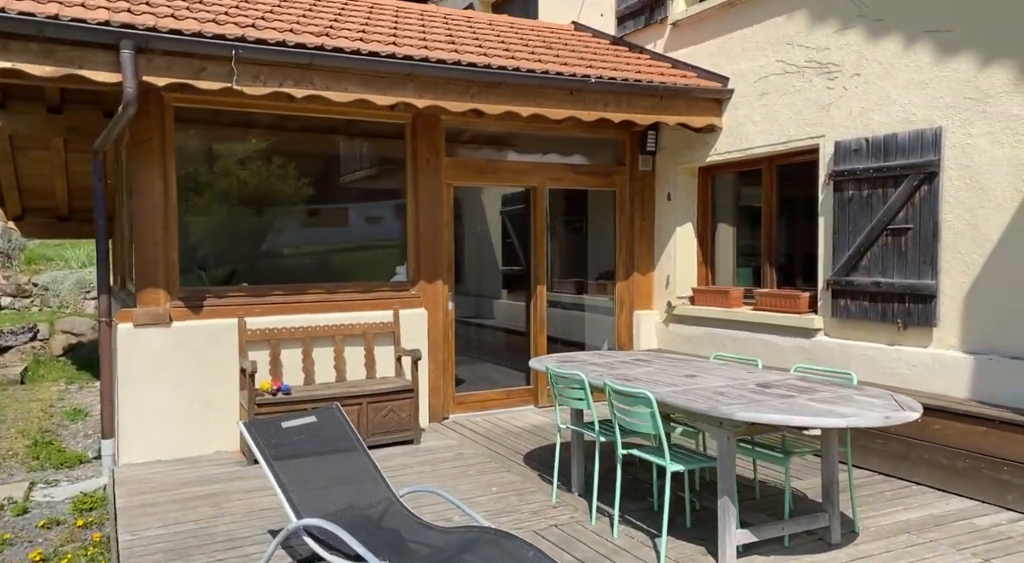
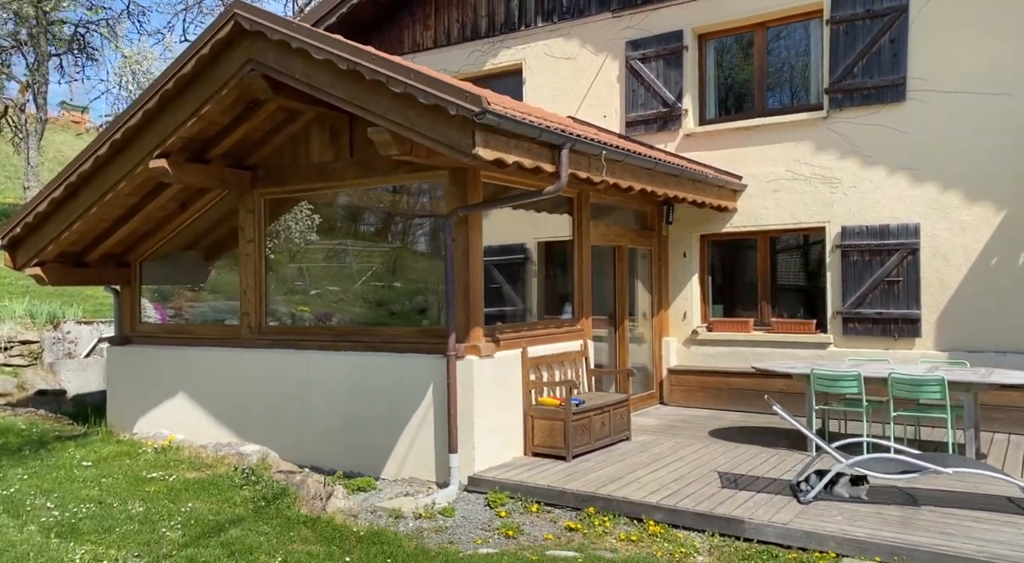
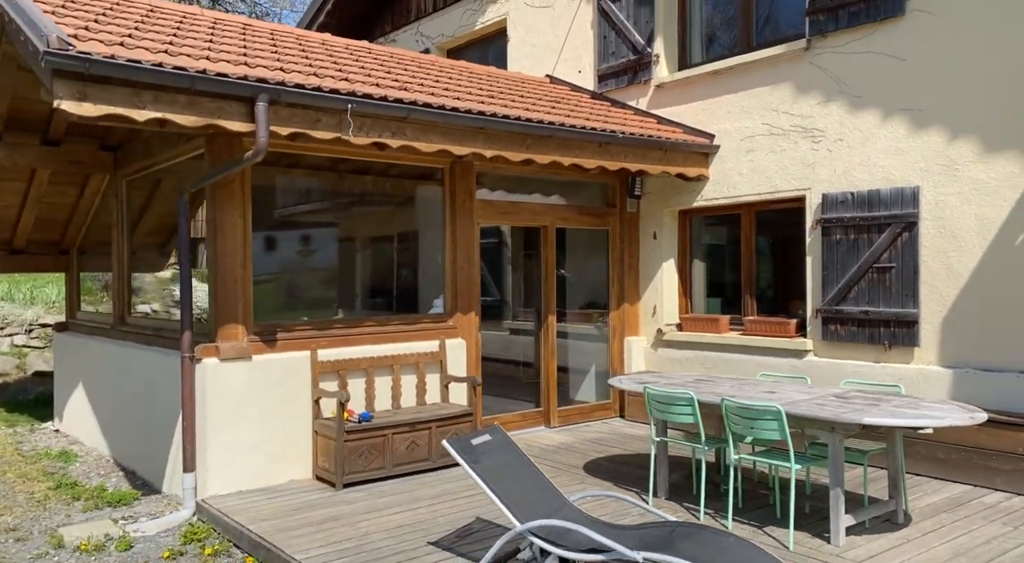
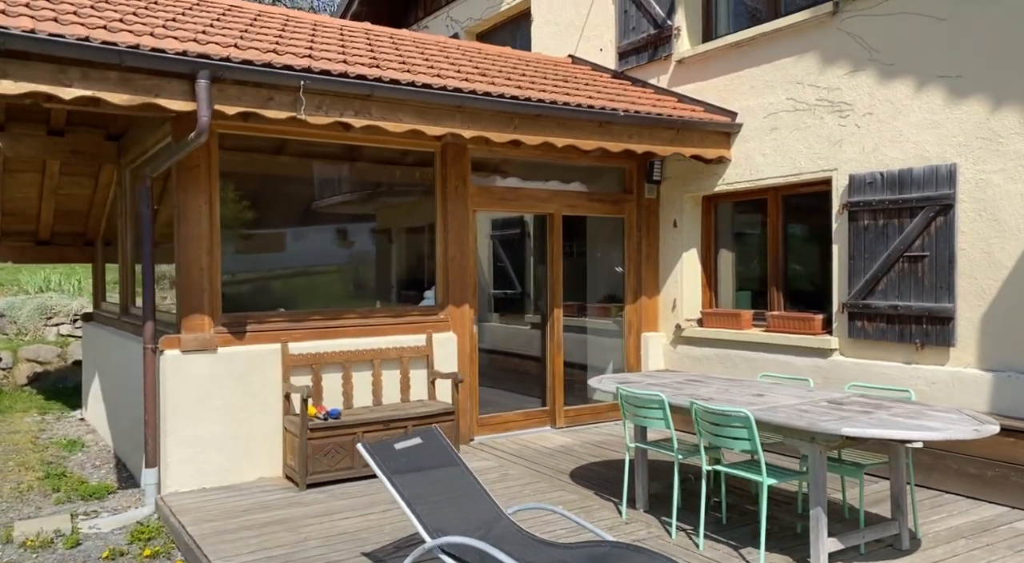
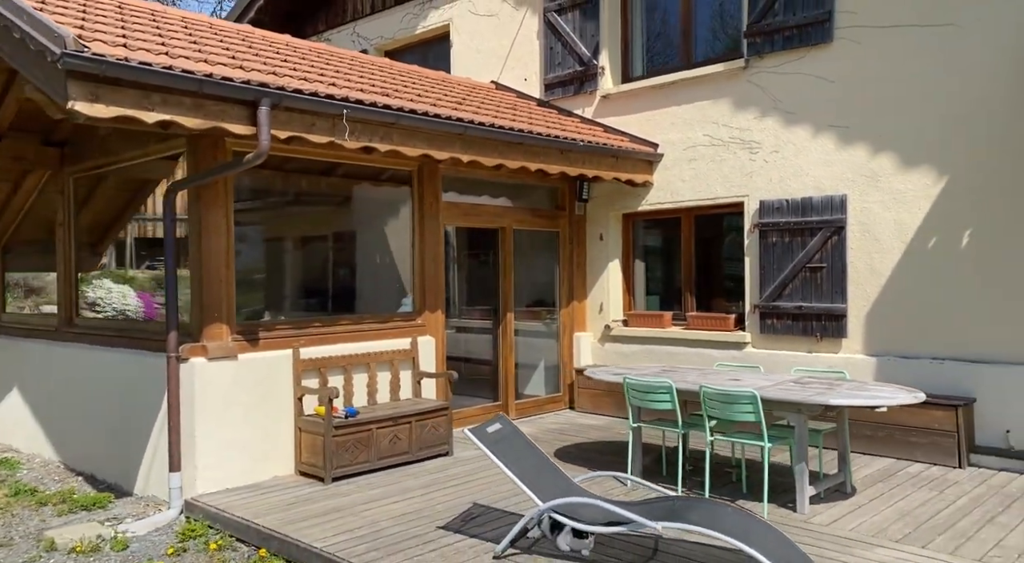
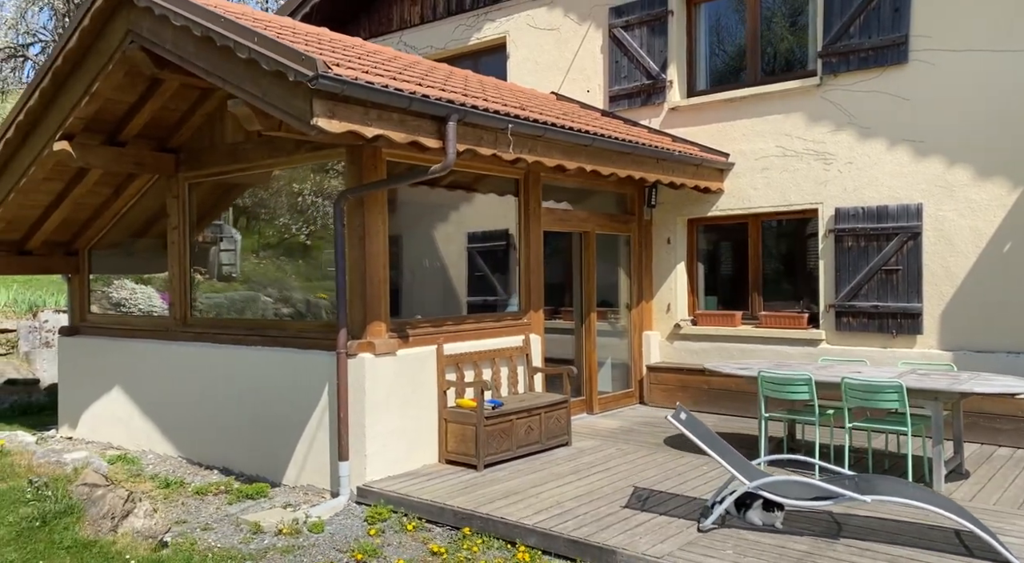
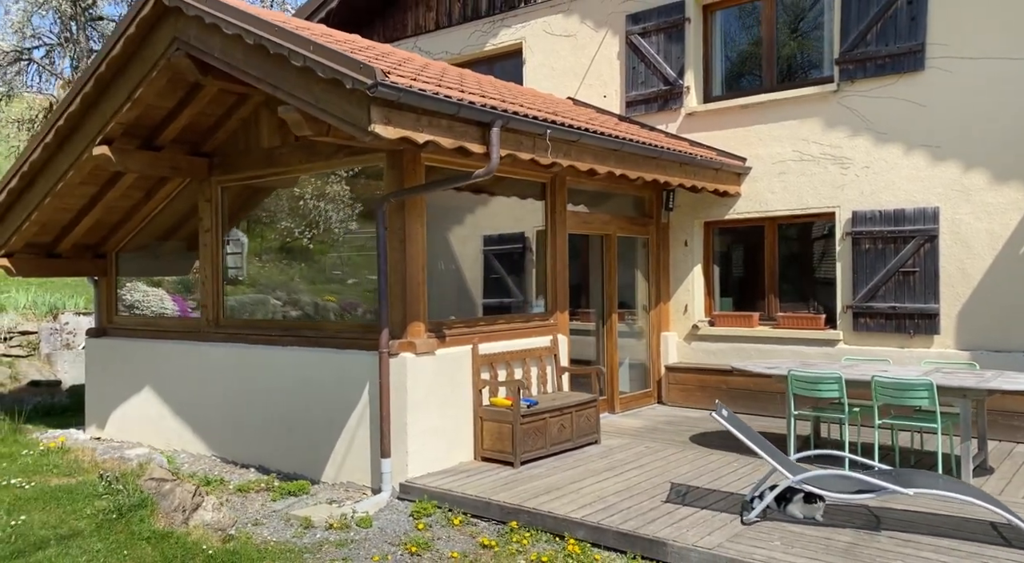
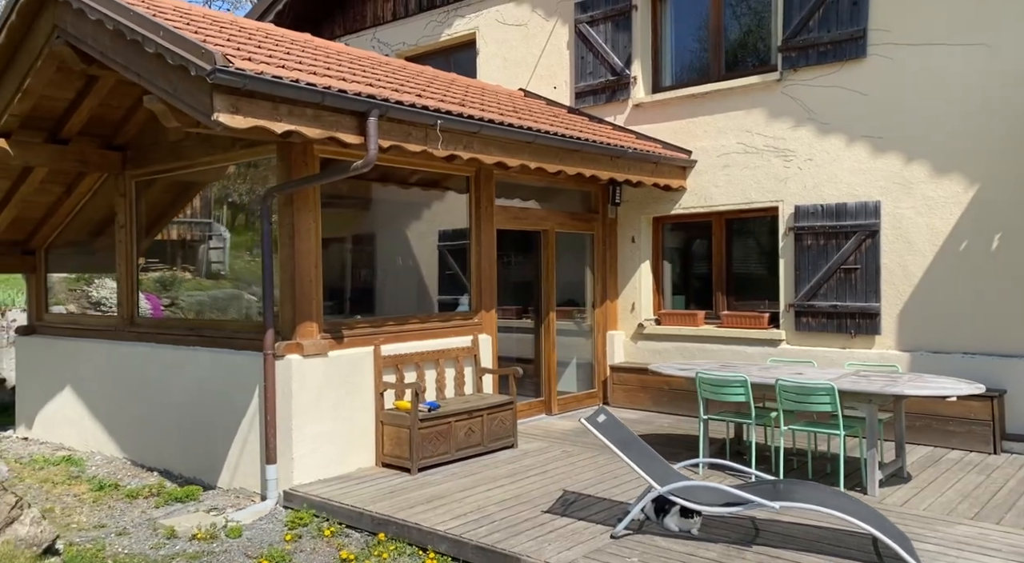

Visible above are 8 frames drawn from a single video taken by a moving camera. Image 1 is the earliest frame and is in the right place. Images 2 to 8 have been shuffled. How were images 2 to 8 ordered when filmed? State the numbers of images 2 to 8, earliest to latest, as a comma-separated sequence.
4, 3, 5, 8, 6, 7, 2
